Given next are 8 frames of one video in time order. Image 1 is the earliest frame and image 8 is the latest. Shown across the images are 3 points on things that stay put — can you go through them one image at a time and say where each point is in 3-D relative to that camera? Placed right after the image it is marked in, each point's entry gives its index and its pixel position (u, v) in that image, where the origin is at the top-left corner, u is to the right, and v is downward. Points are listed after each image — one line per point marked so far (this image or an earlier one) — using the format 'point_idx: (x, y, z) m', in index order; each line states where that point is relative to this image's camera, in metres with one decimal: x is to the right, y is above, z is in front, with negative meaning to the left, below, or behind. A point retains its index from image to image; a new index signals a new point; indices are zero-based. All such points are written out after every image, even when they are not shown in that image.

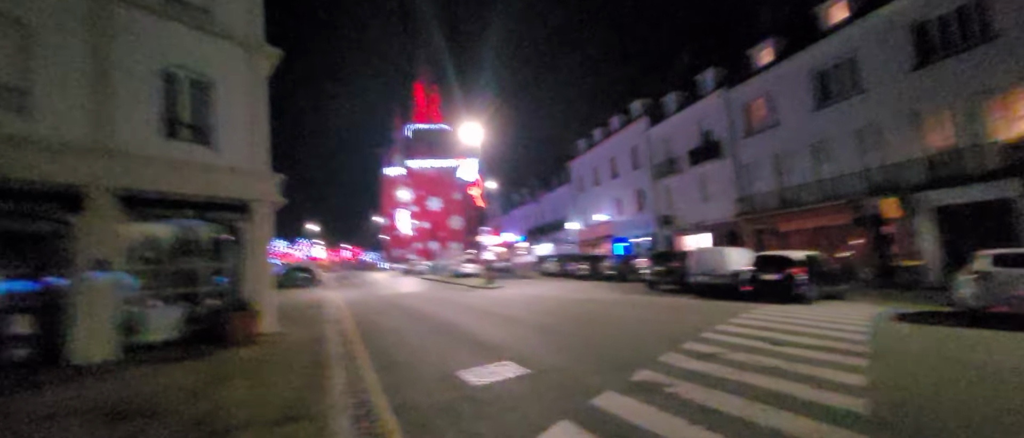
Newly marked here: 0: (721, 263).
0: (+7.4, -1.6, +16.1) m
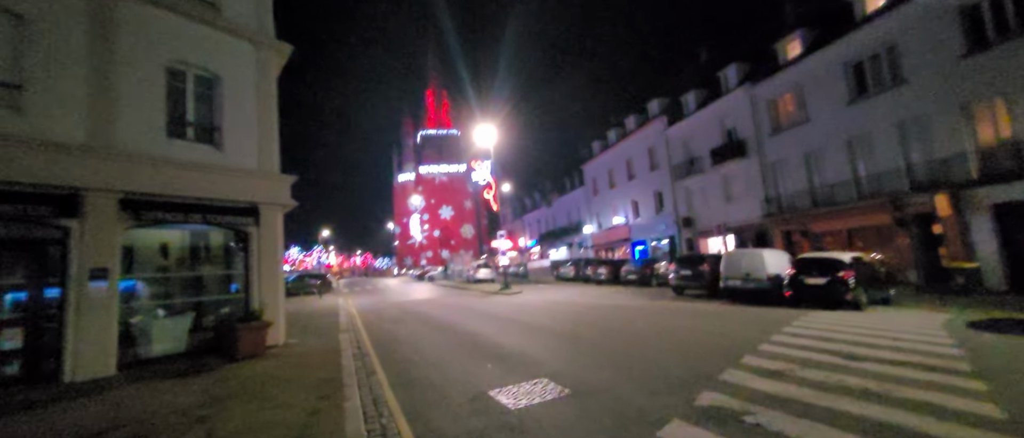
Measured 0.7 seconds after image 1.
0: (+8.1, -1.6, +15.1) m
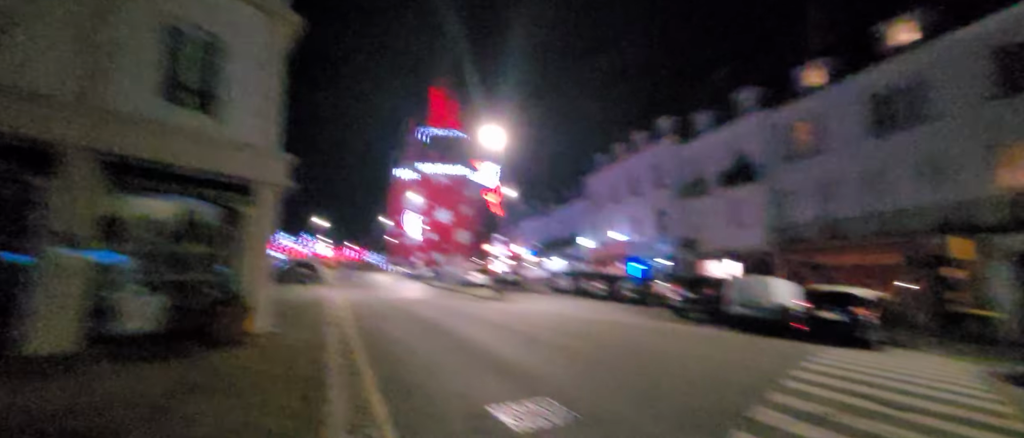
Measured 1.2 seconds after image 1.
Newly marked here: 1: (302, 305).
0: (+8.1, -2.4, +14.5) m
1: (-8.3, -3.4, +17.9) m
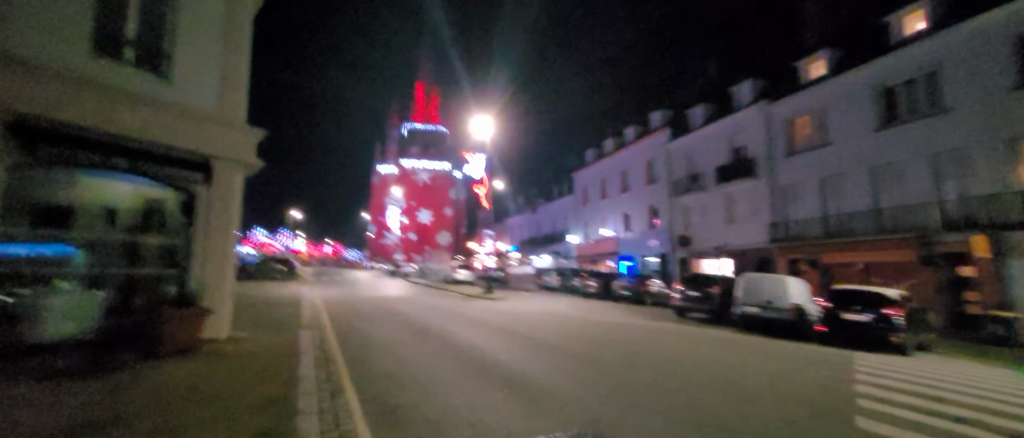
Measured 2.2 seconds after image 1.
0: (+8.0, -2.3, +13.6) m
1: (-8.5, -3.1, +16.3) m
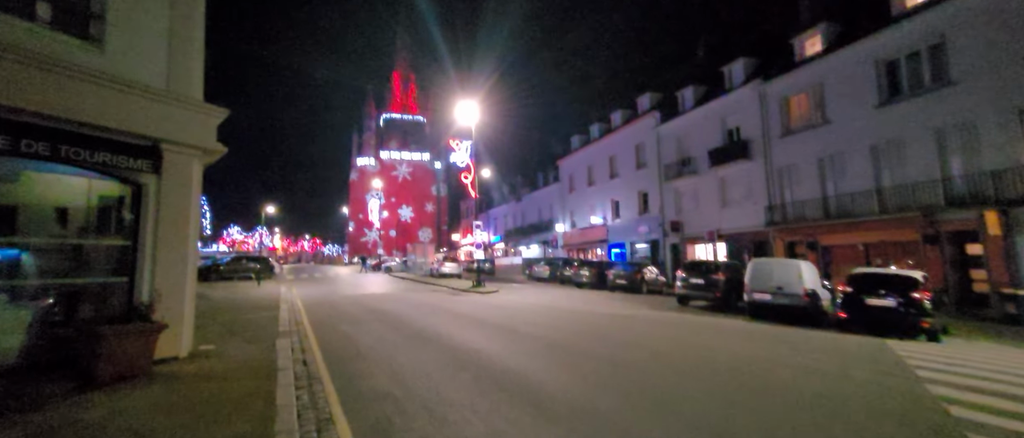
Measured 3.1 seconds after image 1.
0: (+8.0, -1.7, +12.9) m
1: (-8.6, -2.9, +14.9) m
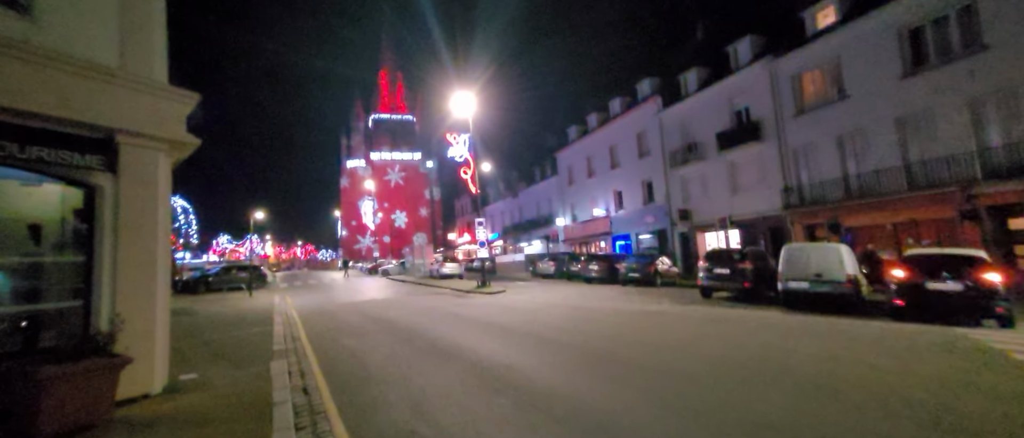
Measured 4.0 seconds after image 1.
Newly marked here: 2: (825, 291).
0: (+8.4, -1.2, +11.9) m
1: (-8.2, -3.1, +13.6) m
2: (+8.1, -1.9, +11.8) m
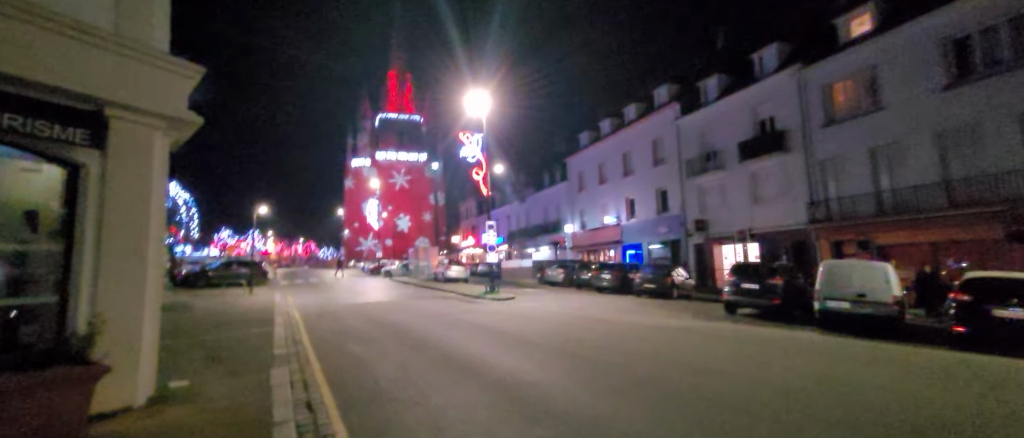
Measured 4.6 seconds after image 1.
0: (+8.9, -1.6, +11.0) m
1: (-7.7, -2.9, +12.8) m
2: (+8.6, -2.3, +10.9) m
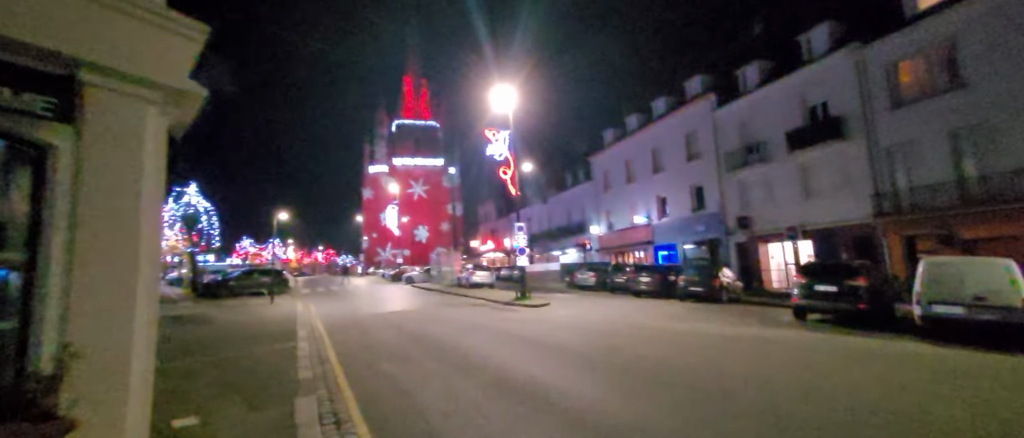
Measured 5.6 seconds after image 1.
0: (+10.0, -1.4, +9.3) m
1: (-6.5, -3.0, +11.7) m
2: (+9.7, -2.0, +9.2) m
